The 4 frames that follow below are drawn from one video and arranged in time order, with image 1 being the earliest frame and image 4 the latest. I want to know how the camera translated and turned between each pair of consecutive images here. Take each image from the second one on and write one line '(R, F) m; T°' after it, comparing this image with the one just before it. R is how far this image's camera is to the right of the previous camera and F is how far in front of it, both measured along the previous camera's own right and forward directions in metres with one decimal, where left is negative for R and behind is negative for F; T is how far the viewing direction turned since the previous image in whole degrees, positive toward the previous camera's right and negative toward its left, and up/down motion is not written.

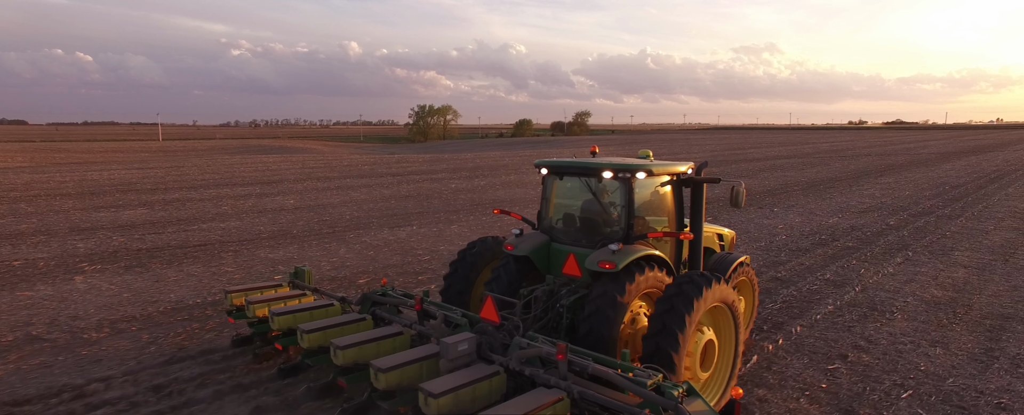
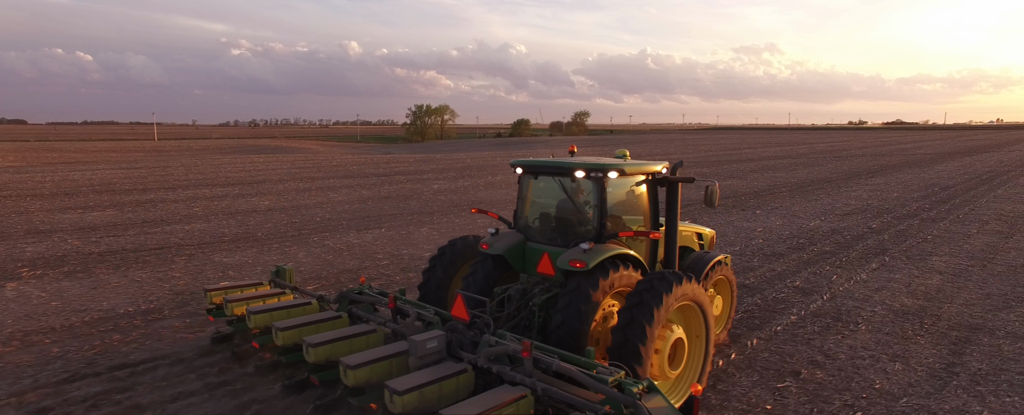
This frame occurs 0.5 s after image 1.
(+0.3, +0.1) m; 0°
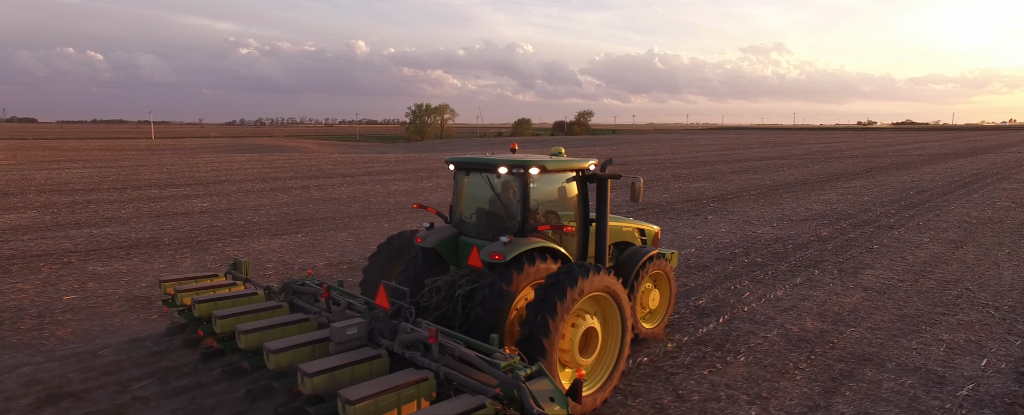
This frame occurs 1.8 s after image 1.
(+0.7, +0.3) m; -1°
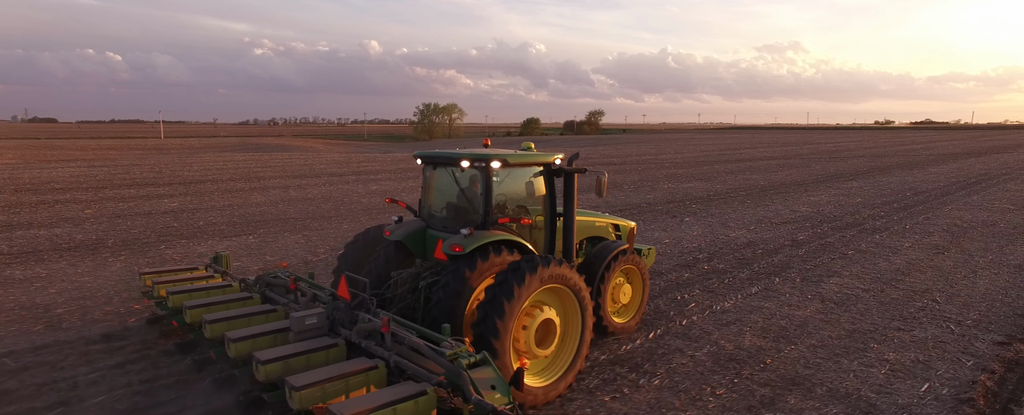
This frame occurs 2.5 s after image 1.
(+0.4, +0.2) m; -1°
